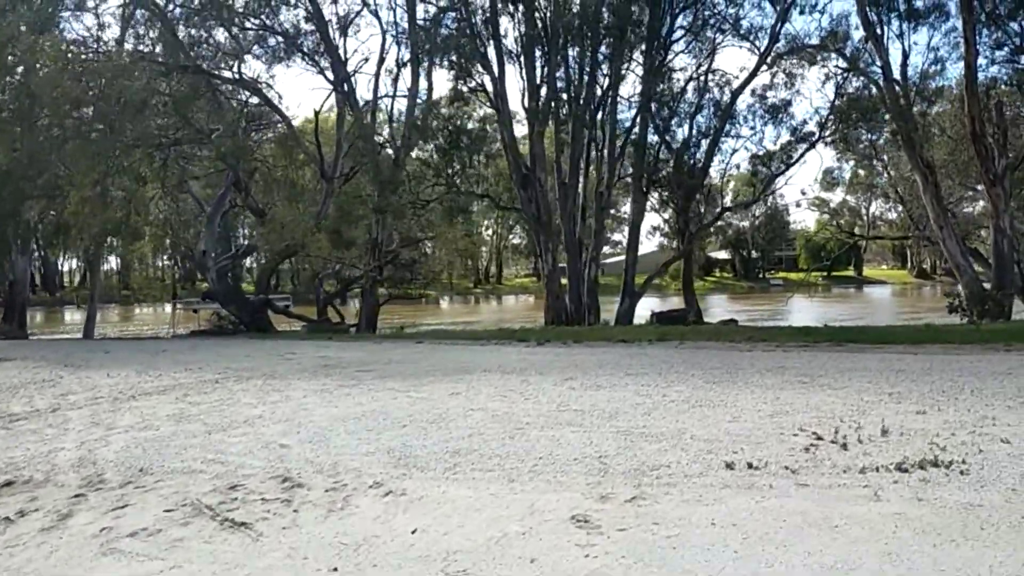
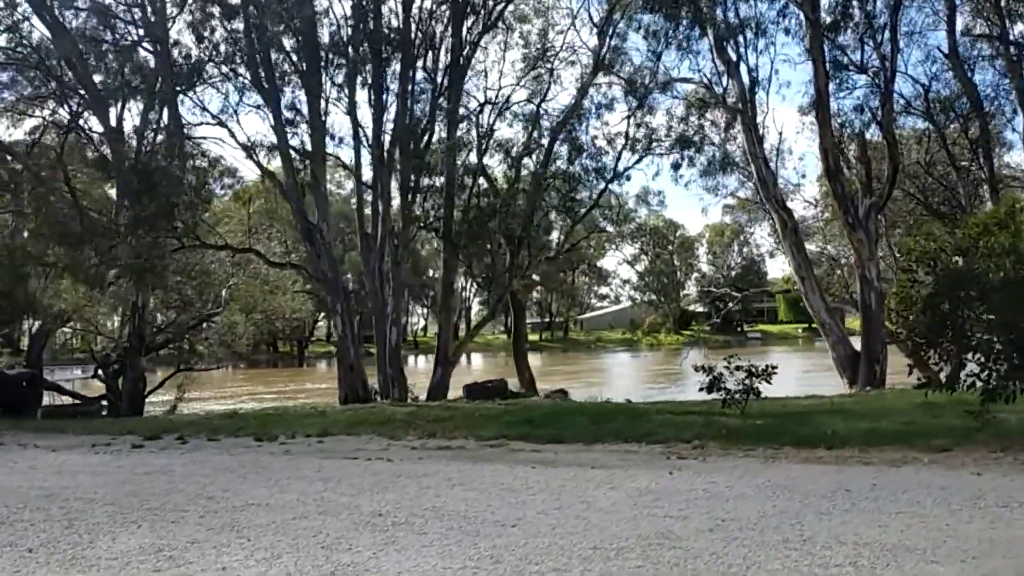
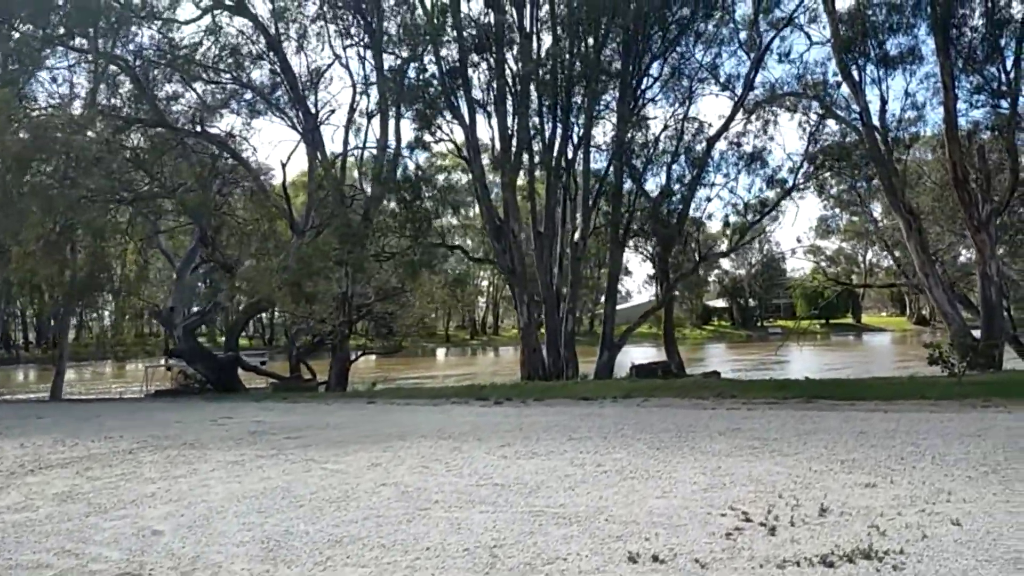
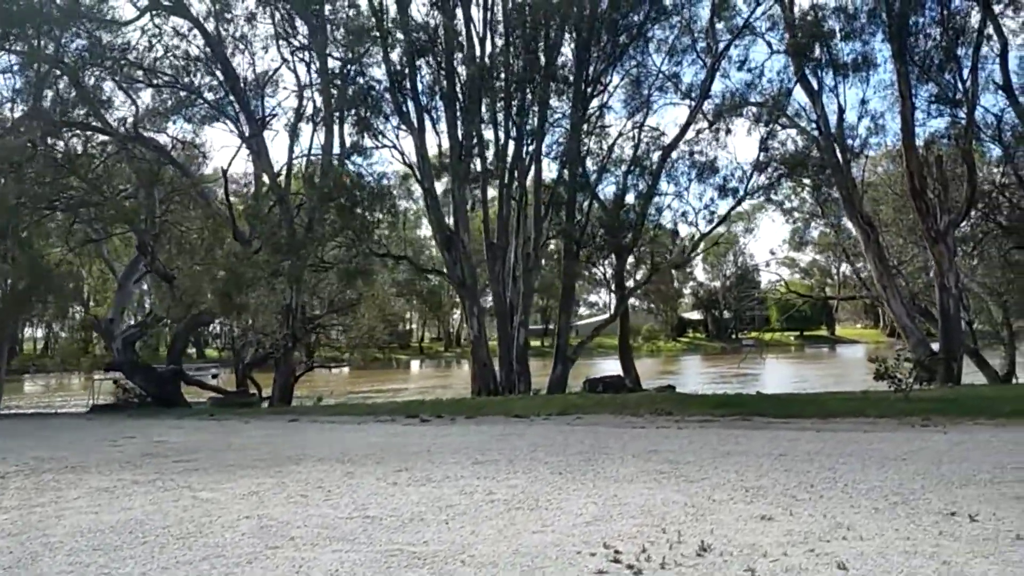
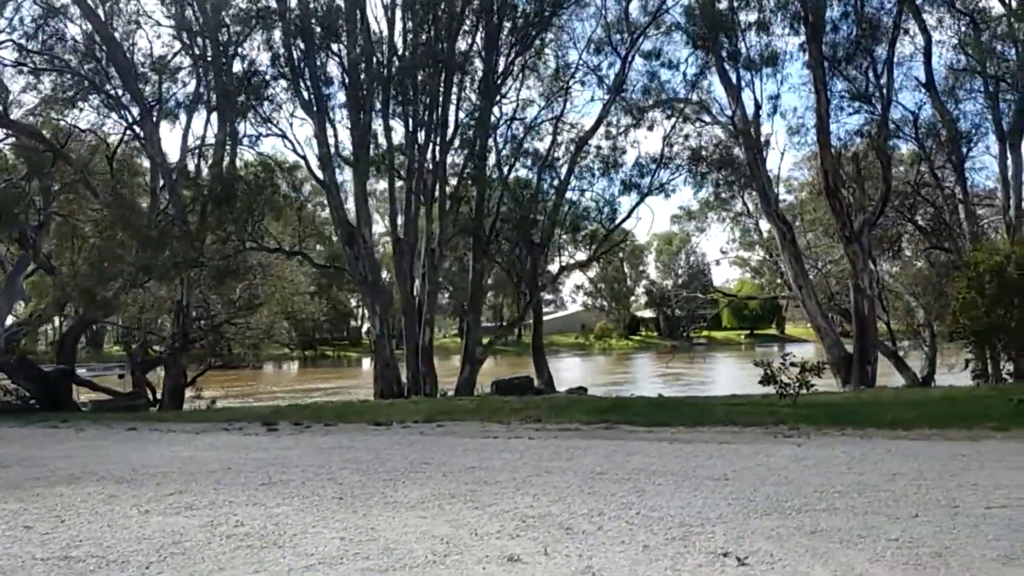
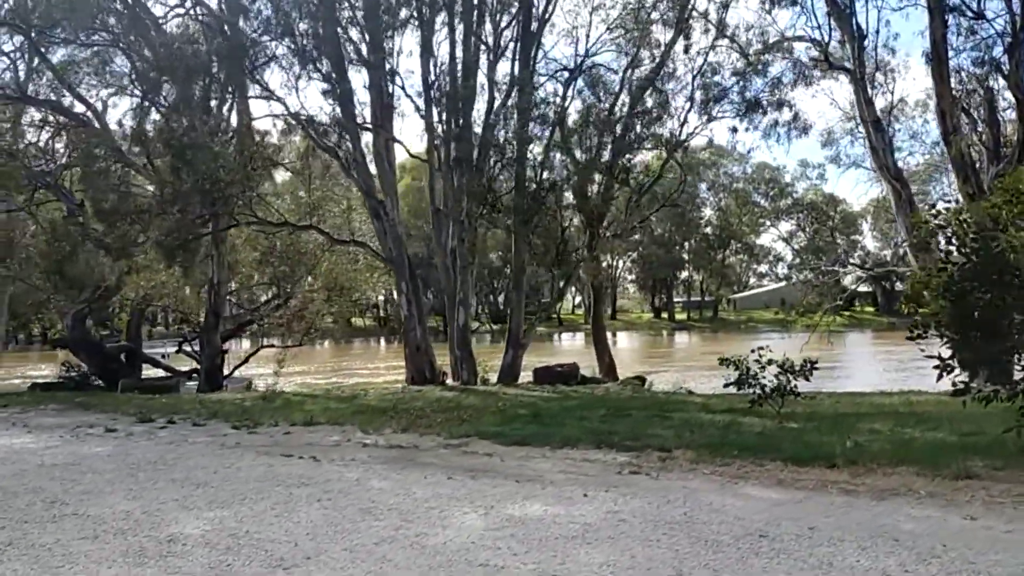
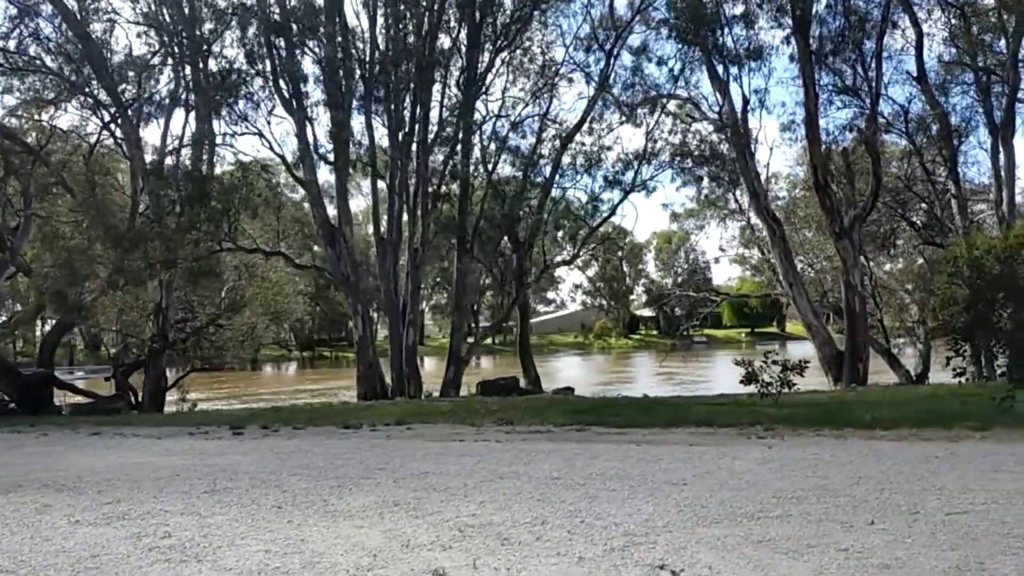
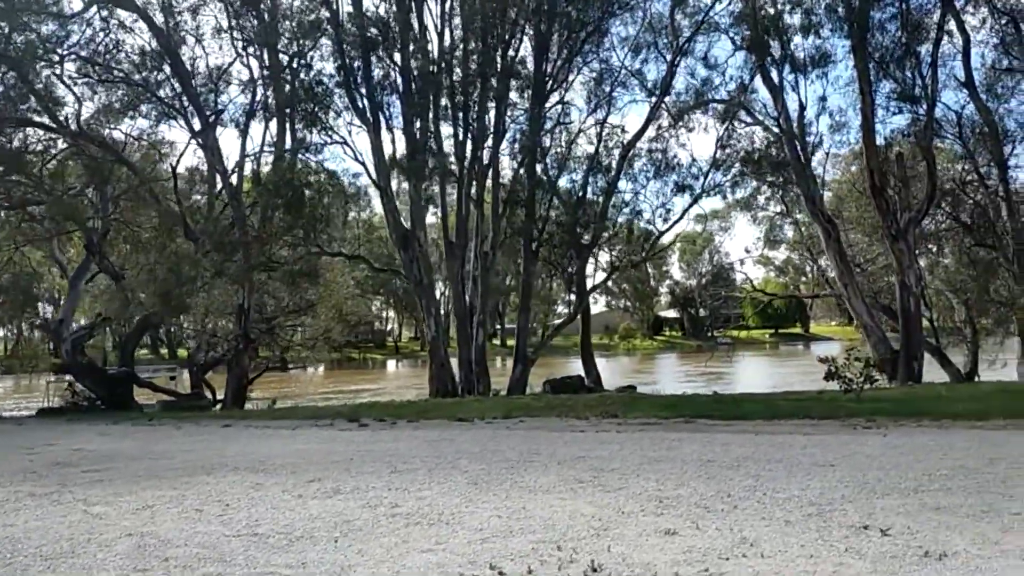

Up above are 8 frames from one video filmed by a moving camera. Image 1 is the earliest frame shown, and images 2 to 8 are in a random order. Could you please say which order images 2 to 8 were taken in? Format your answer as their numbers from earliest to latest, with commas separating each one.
3, 4, 8, 5, 7, 2, 6
